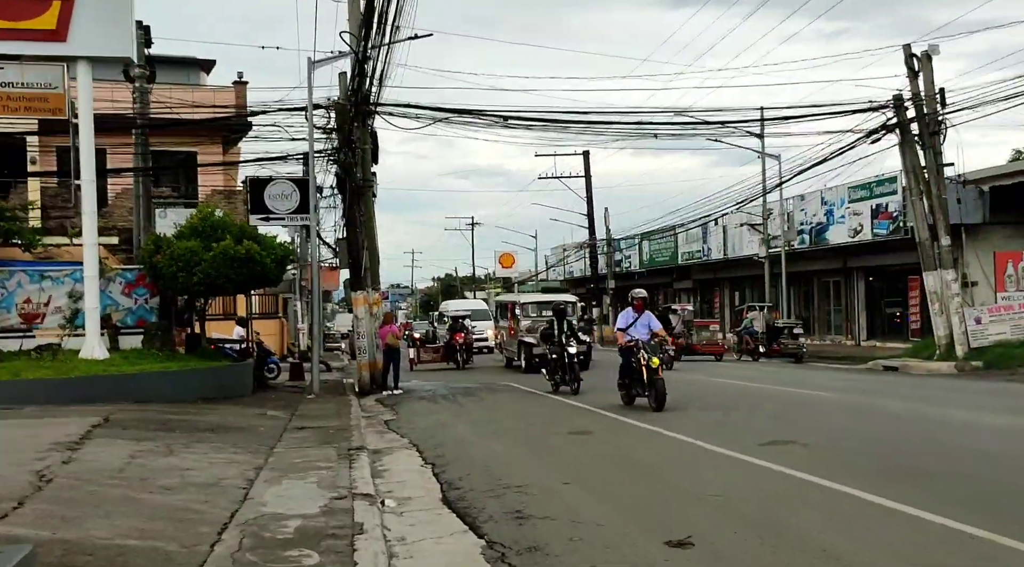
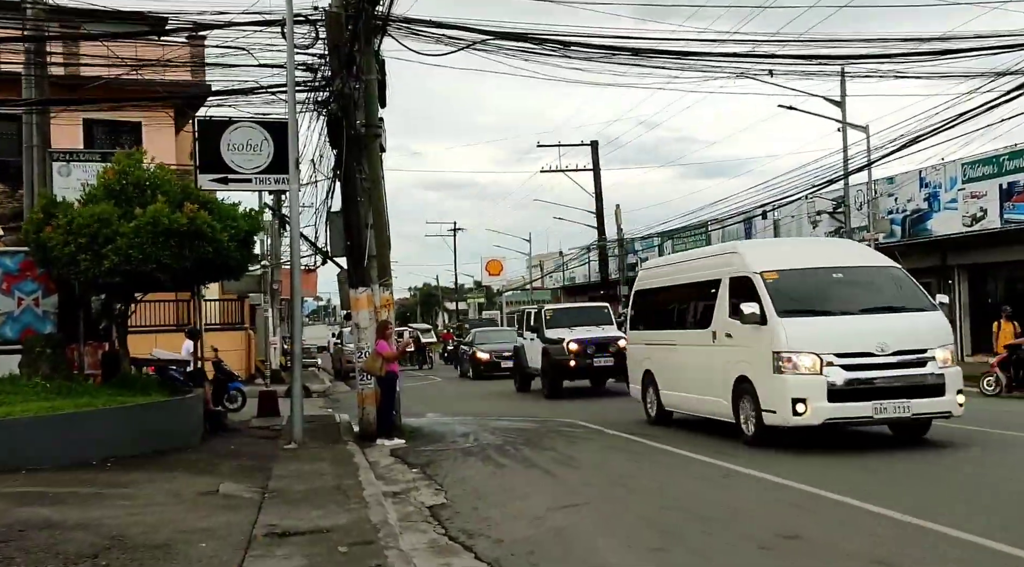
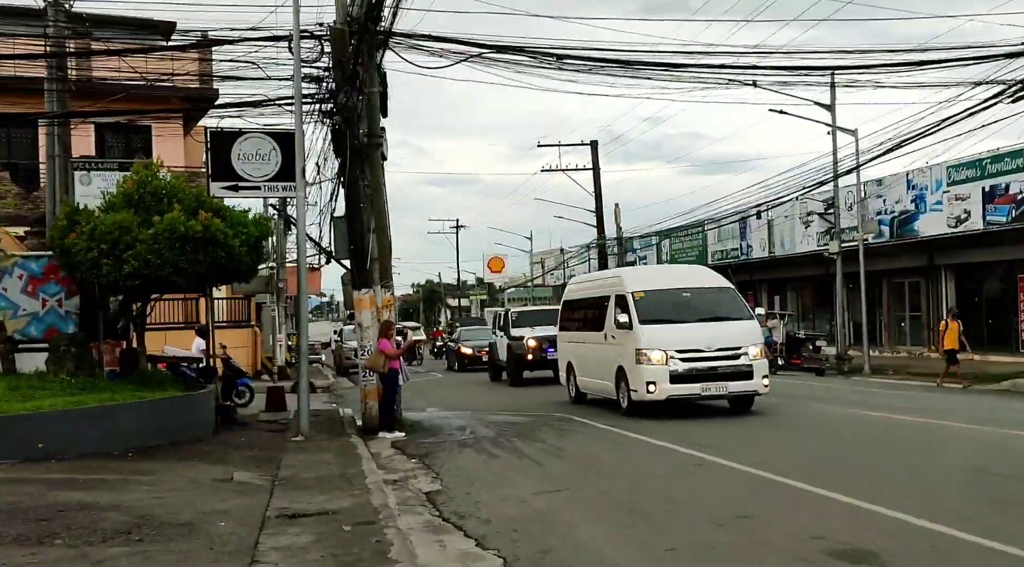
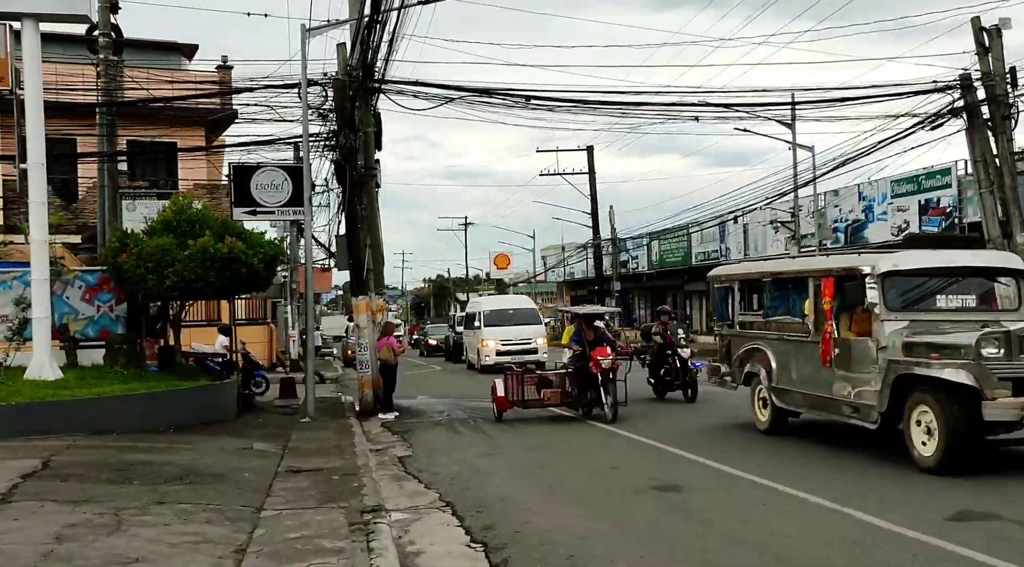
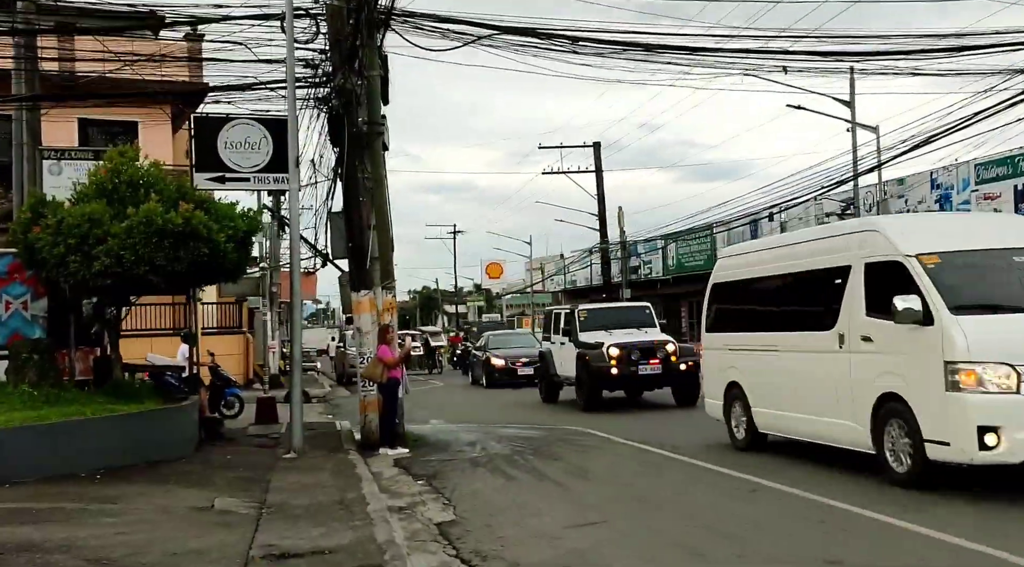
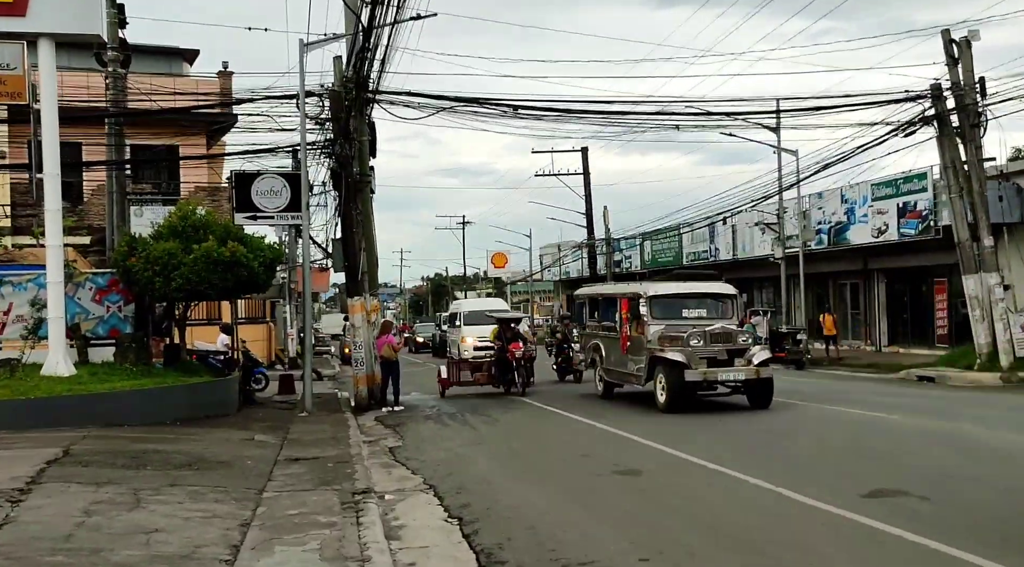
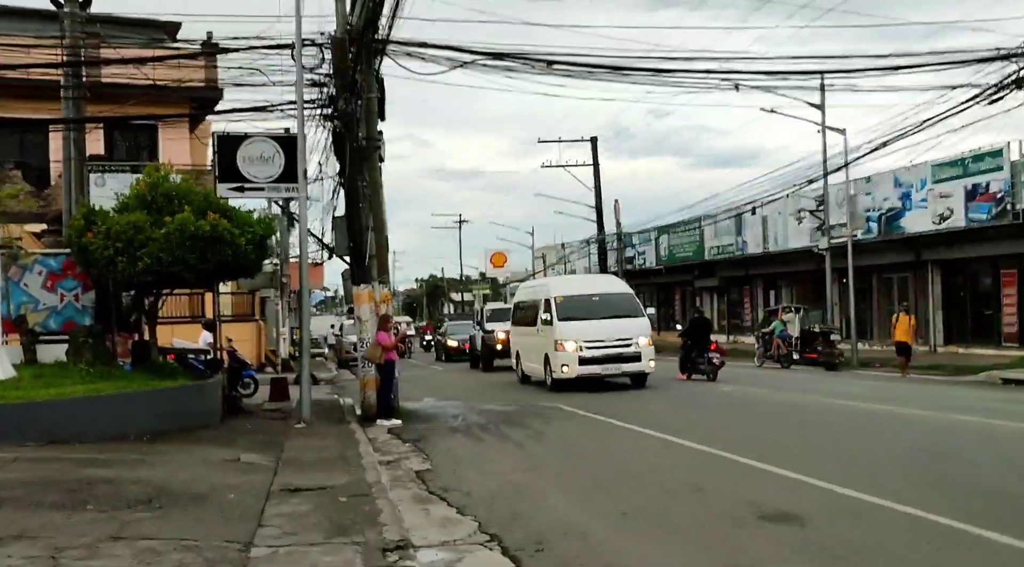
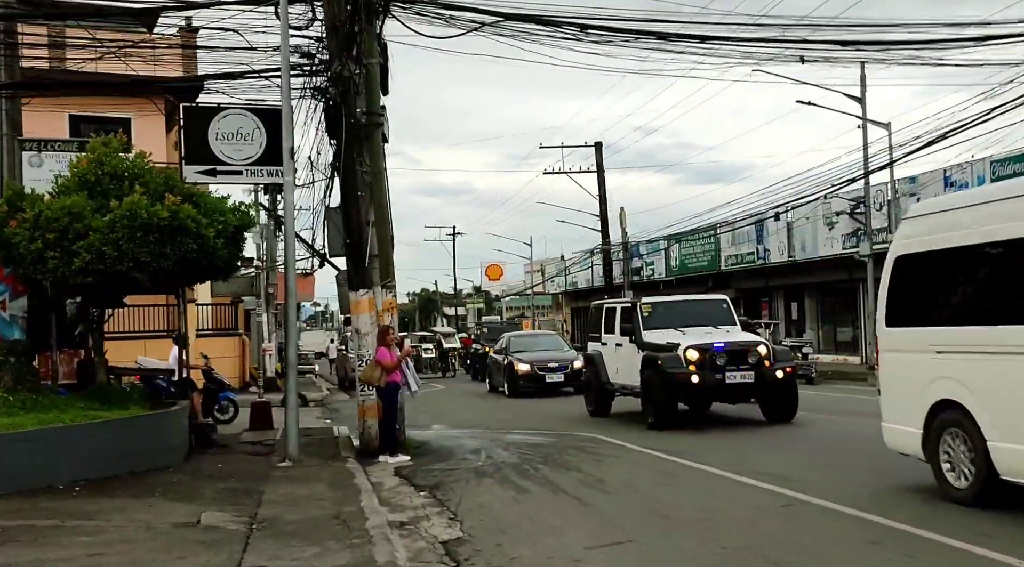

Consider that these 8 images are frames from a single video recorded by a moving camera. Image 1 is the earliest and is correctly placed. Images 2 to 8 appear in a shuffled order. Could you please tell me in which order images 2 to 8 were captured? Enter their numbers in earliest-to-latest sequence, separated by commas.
6, 4, 7, 3, 2, 5, 8
